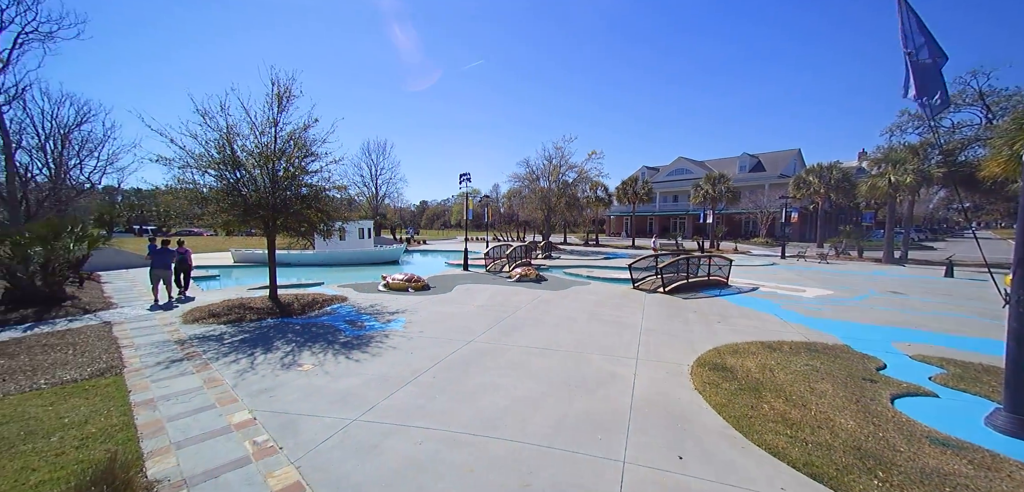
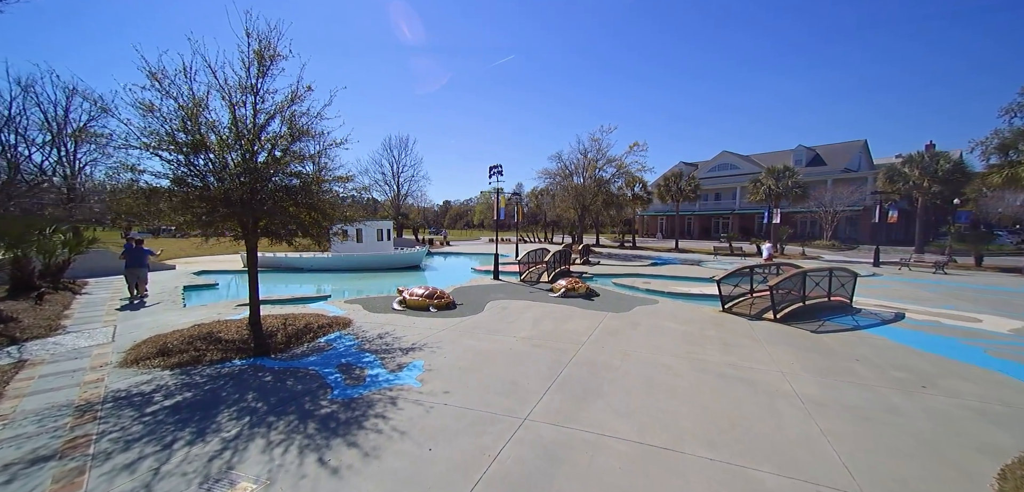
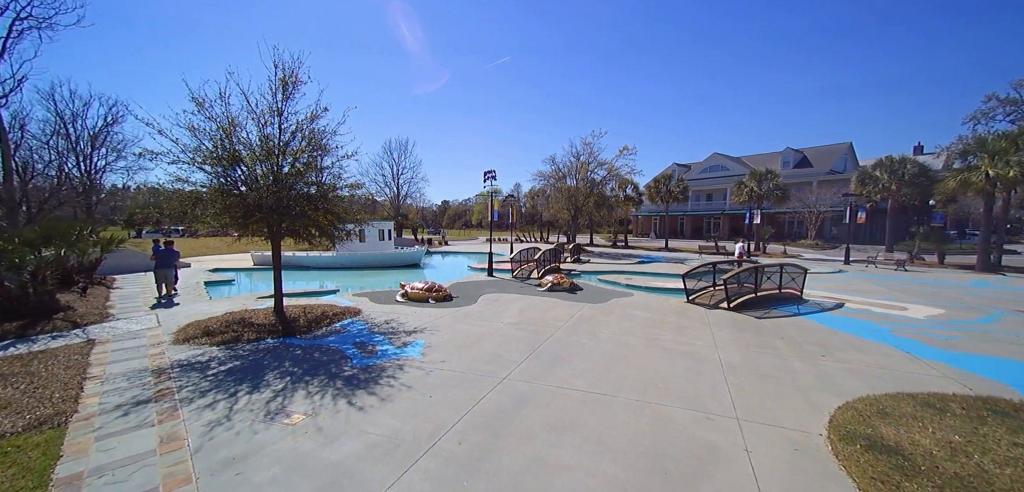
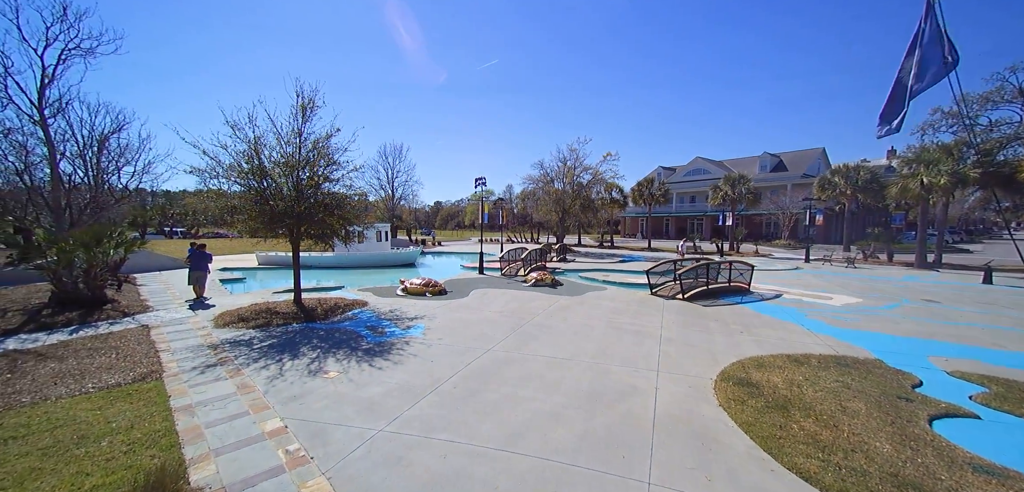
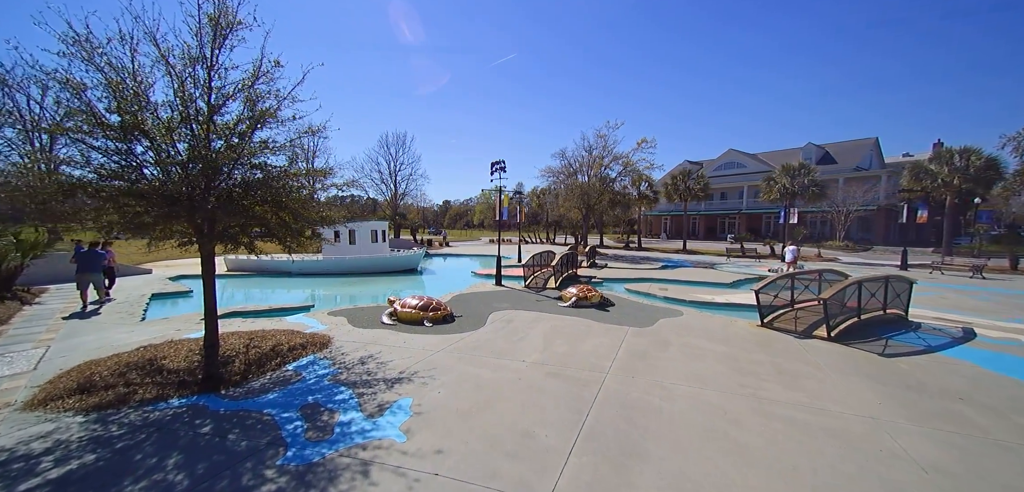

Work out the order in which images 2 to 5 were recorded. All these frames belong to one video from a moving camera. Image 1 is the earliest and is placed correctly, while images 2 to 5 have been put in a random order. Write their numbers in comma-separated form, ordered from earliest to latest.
4, 3, 2, 5
